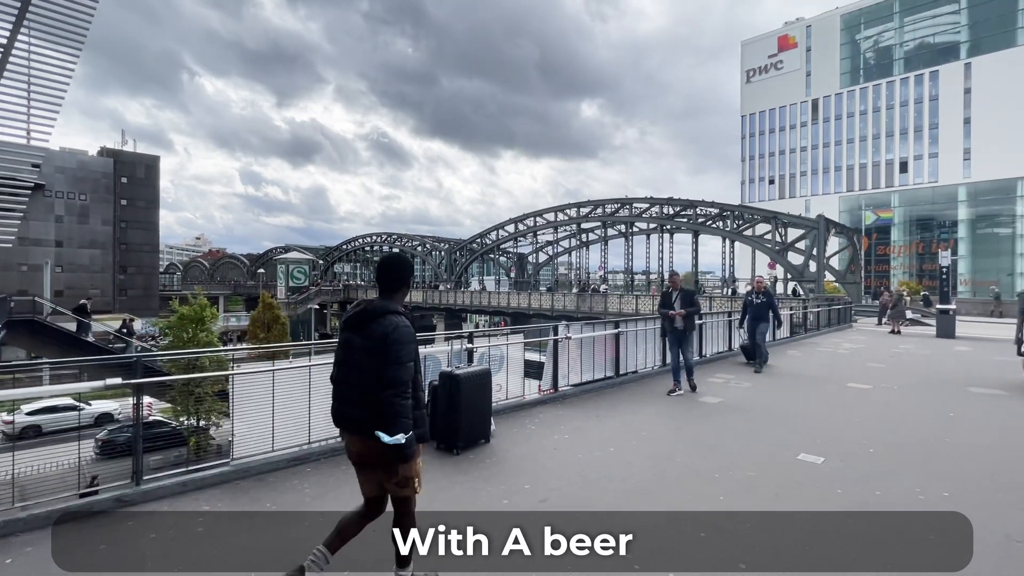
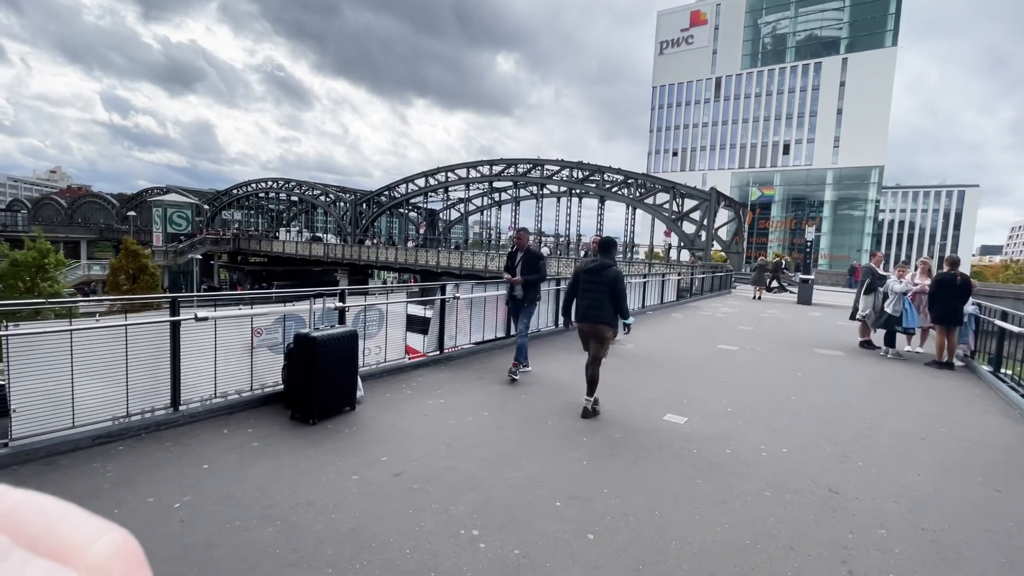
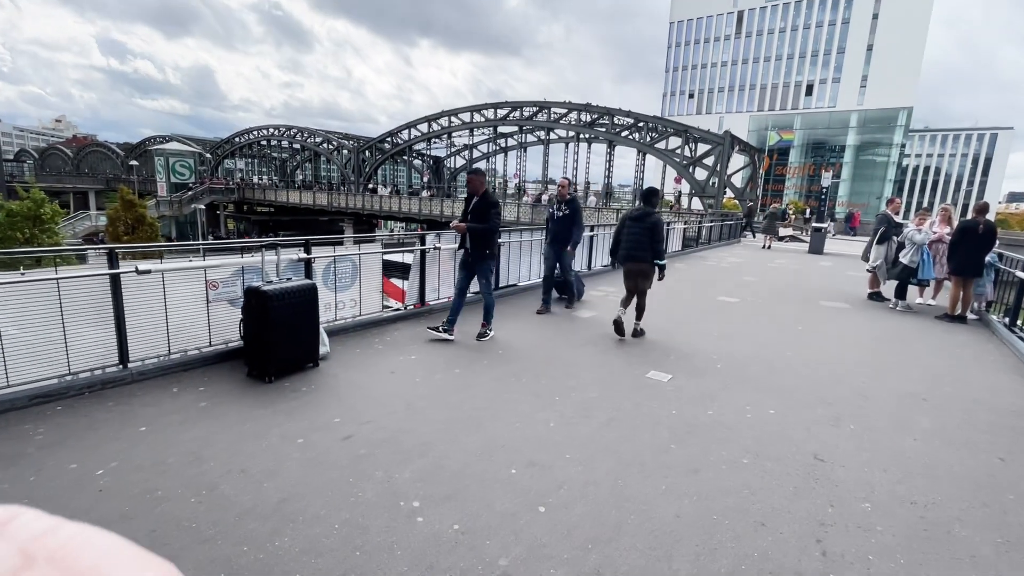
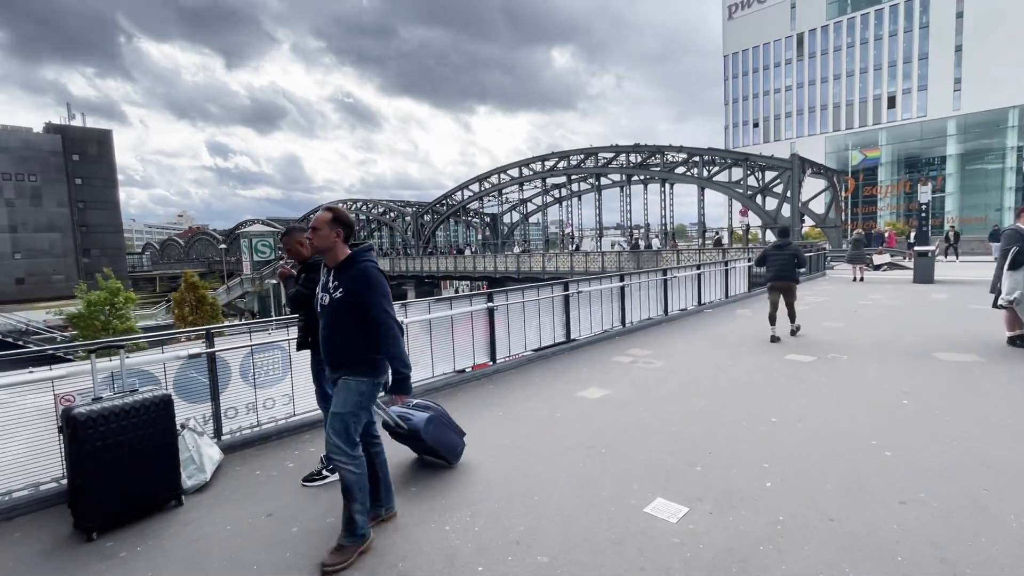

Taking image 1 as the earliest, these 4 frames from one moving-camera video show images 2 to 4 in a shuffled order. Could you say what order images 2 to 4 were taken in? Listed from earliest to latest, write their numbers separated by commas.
2, 3, 4
